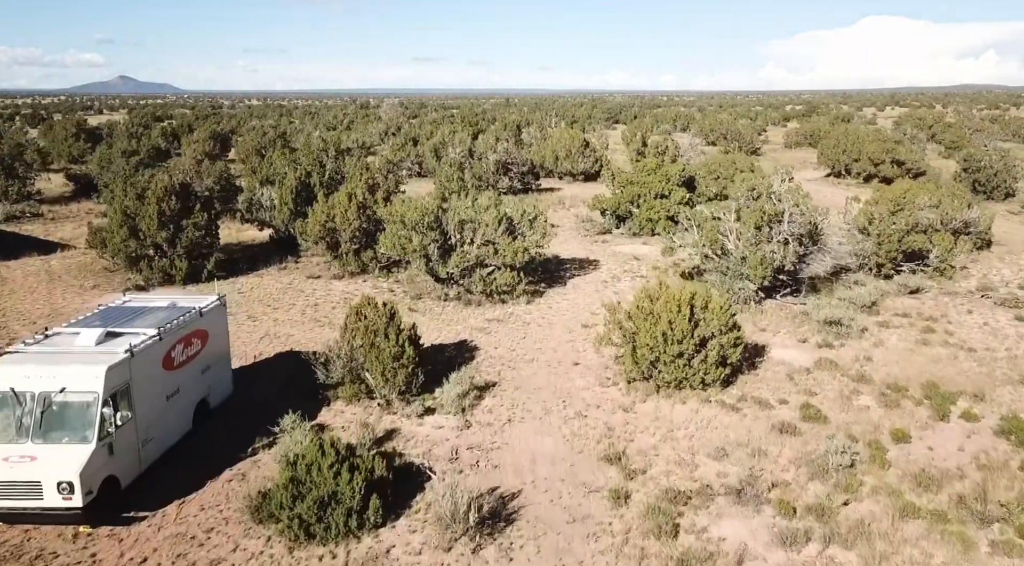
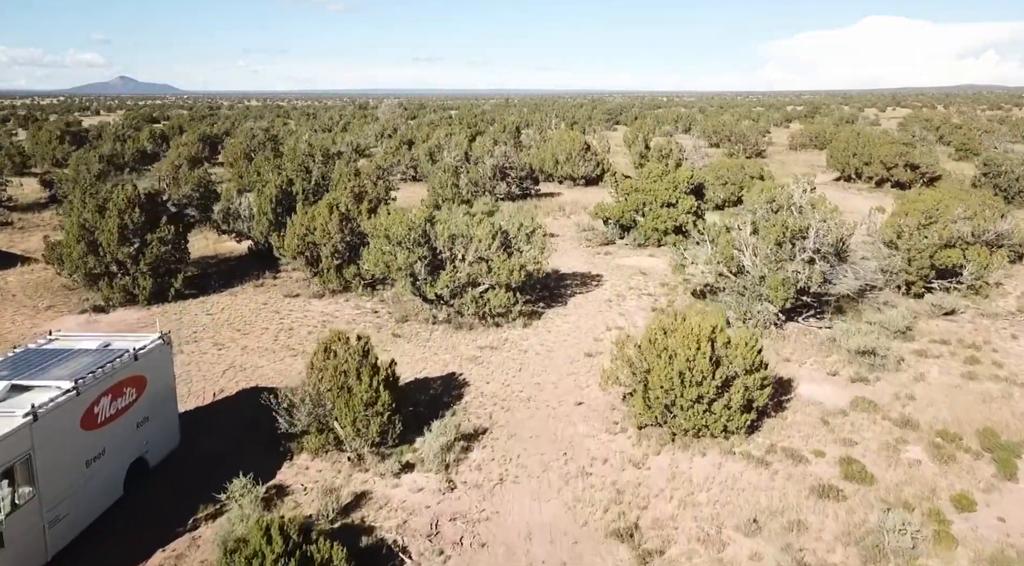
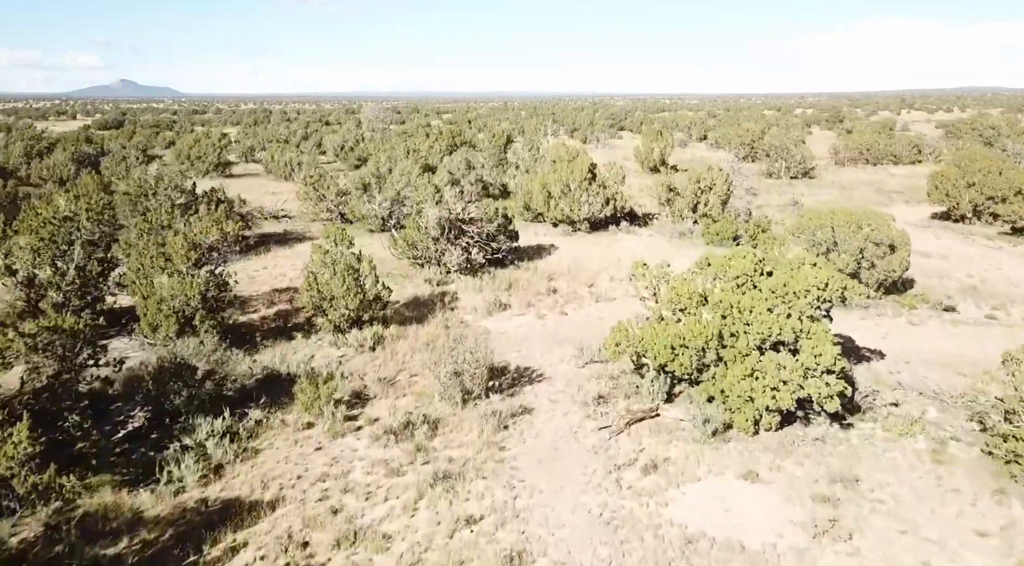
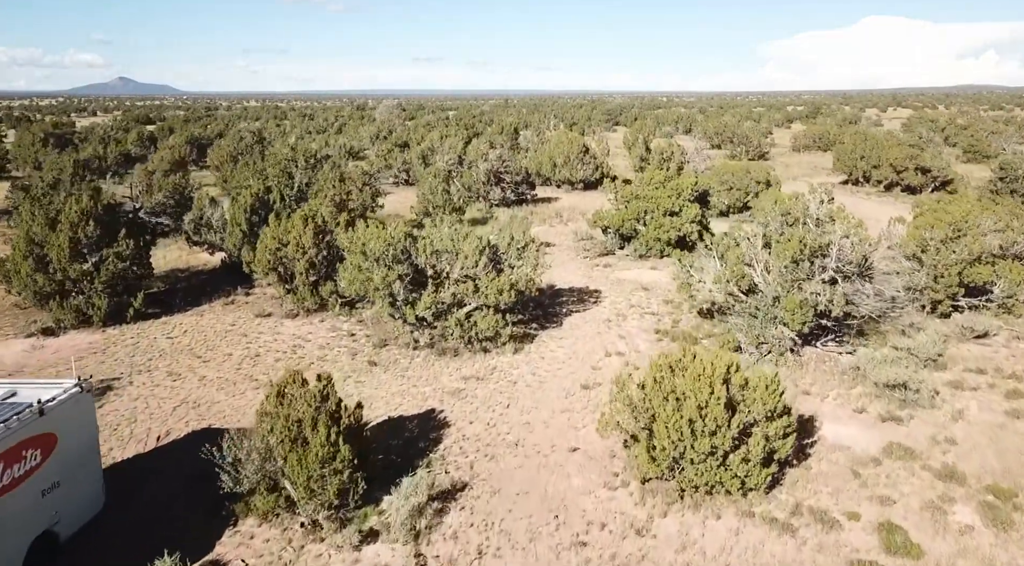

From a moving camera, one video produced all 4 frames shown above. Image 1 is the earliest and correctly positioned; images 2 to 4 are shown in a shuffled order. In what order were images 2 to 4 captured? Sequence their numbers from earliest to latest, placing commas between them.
2, 4, 3
